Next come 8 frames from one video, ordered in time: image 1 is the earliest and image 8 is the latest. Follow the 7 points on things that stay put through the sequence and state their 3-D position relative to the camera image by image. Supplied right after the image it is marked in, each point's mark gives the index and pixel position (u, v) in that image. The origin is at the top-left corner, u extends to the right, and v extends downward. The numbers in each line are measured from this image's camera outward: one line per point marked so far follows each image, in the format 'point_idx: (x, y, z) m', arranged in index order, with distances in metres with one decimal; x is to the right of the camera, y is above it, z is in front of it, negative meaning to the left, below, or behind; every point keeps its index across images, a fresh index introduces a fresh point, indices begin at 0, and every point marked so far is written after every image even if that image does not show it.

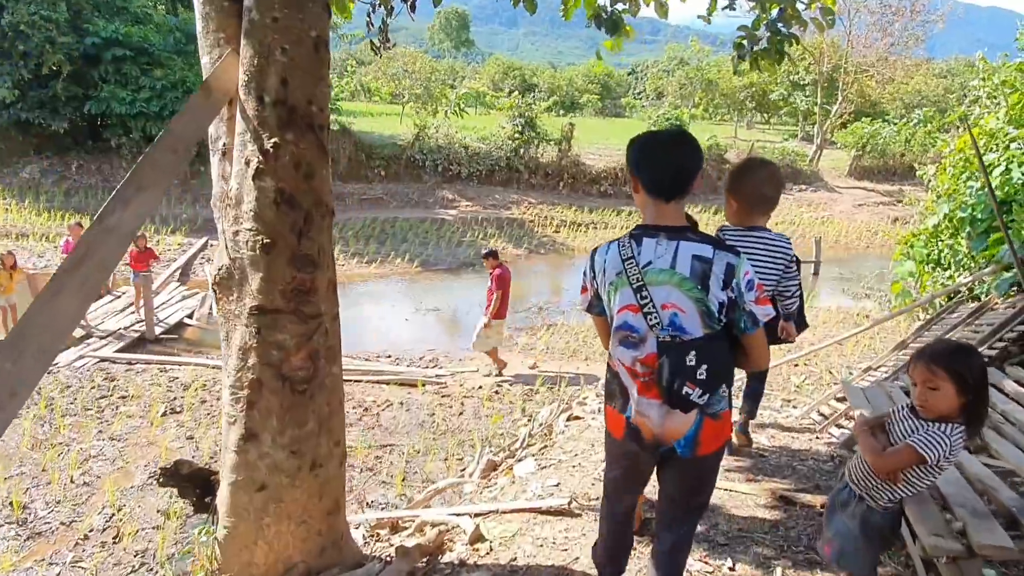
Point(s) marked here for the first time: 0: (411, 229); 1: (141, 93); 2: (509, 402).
0: (-2.1, +1.2, +15.5) m
1: (-8.2, +4.3, +16.3) m
2: (0.0, -1.1, +7.1) m
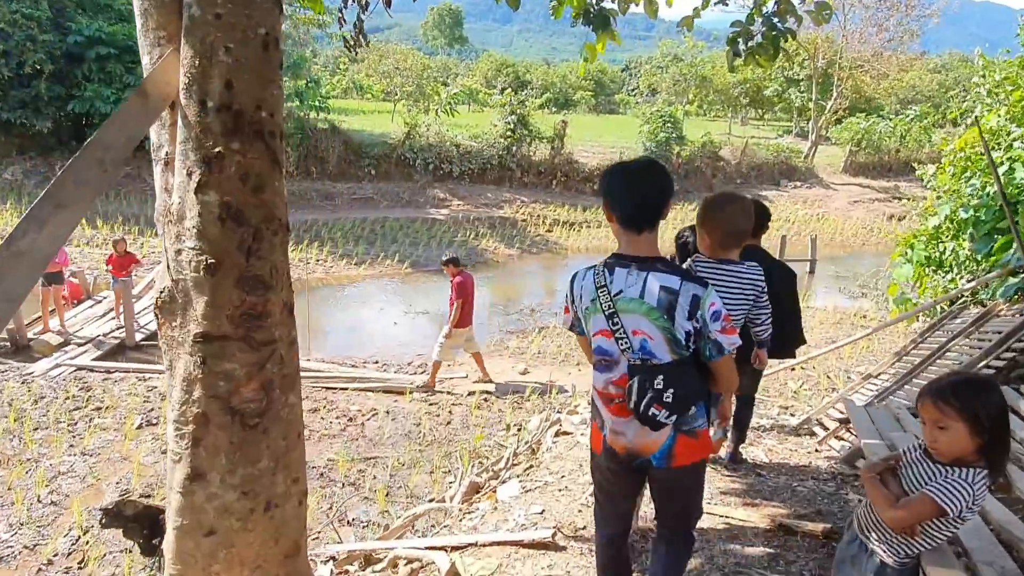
0: (-2.3, +1.2, +15.3) m
1: (-8.4, +4.2, +16.0) m
2: (-0.1, -1.2, +6.9) m
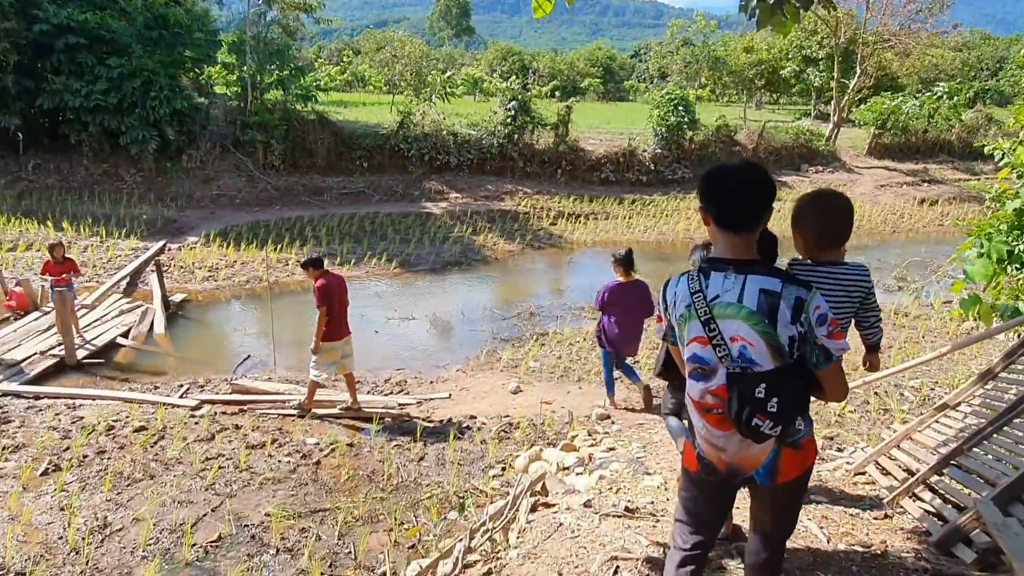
0: (-2.3, +1.2, +14.2) m
1: (-8.4, +4.1, +15.0) m
2: (-0.3, -1.2, +5.8) m
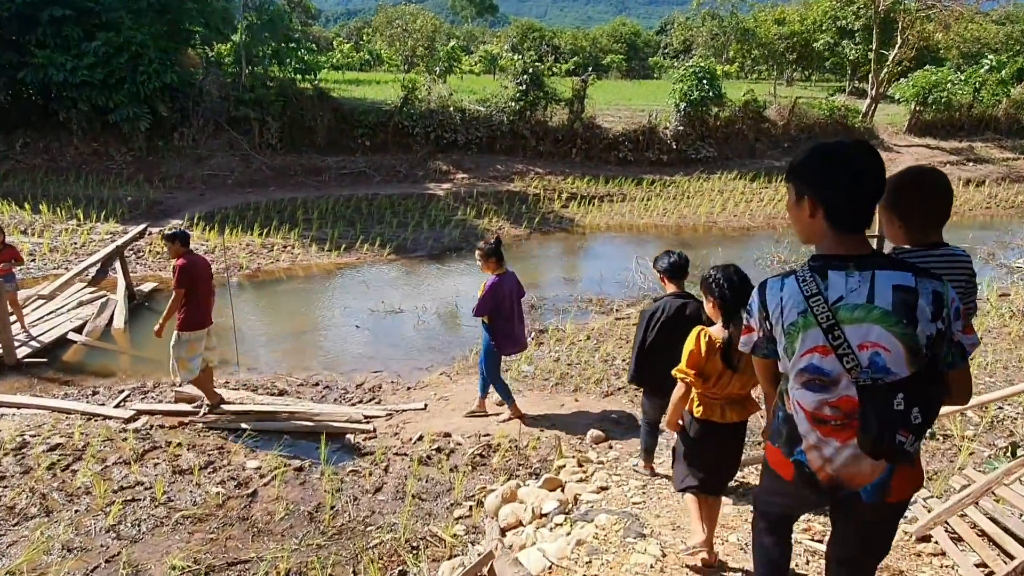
0: (-2.1, +1.4, +13.2) m
1: (-8.2, +4.4, +14.1) m
2: (-0.4, -1.2, +4.8) m
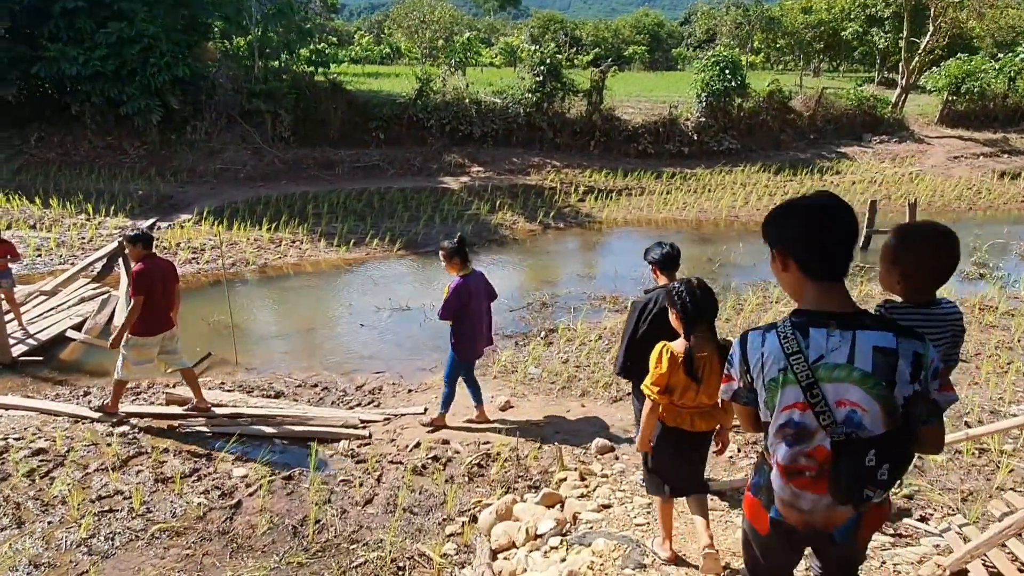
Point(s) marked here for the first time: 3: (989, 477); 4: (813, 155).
0: (-1.9, +1.5, +13.0) m
1: (-7.9, +4.5, +14.0) m
2: (-0.4, -1.2, +4.5) m
3: (+2.6, -1.0, +4.0) m
4: (+7.1, +3.2, +17.4) m
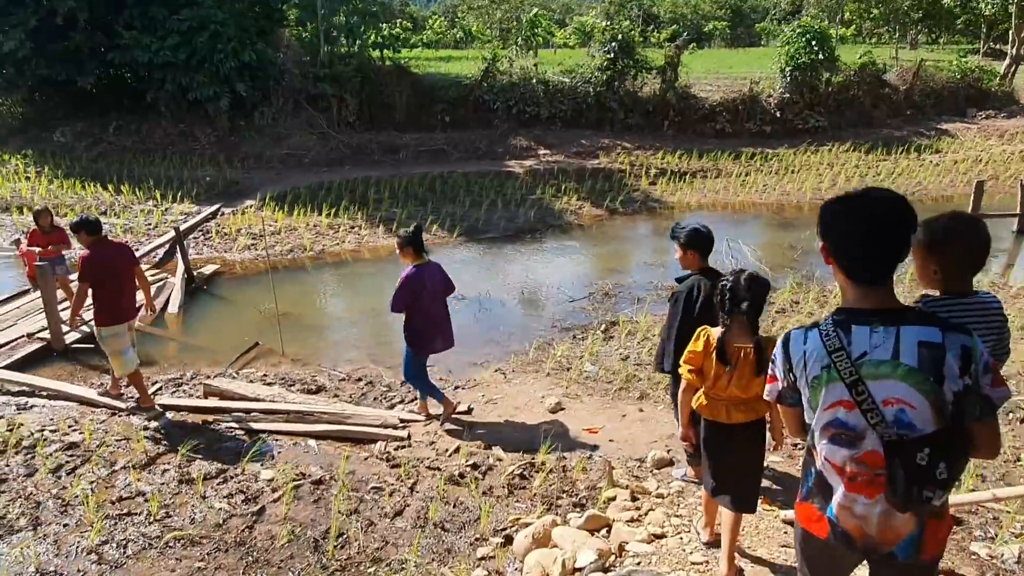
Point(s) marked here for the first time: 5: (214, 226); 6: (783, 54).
0: (-0.8, +1.7, +12.6) m
1: (-6.6, +4.8, +14.2) m
2: (-0.2, -1.2, +4.1) m
3: (+2.8, -1.0, +3.3) m
4: (+8.6, +3.4, +16.1) m
5: (-4.2, +0.9, +10.5) m
6: (+6.0, +5.2, +16.4) m
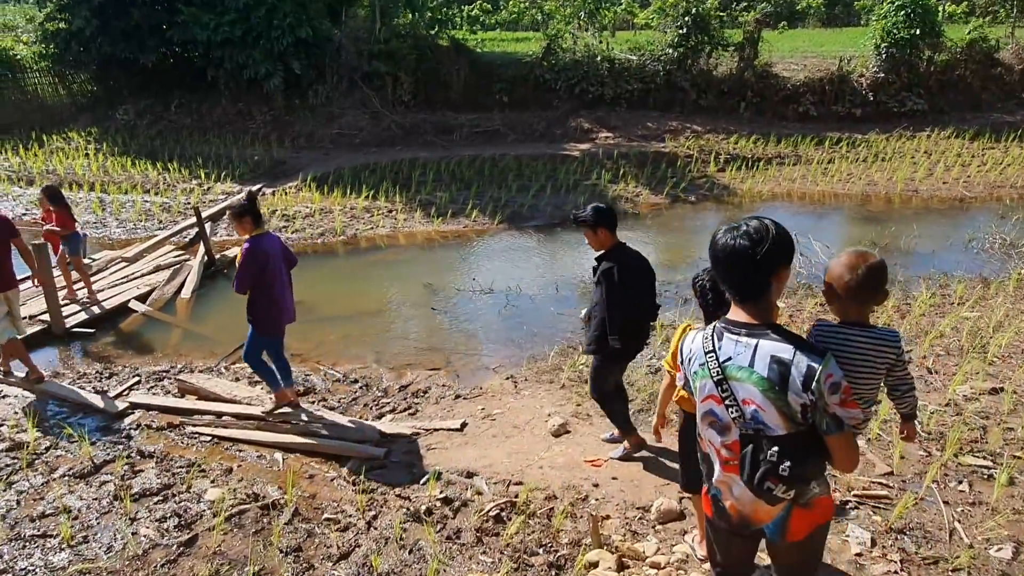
0: (+0.1, +1.9, +11.8) m
1: (-5.5, +5.2, +14.0) m
2: (-0.3, -1.2, +3.4) m
3: (+2.5, -1.1, +2.3) m
4: (+9.9, +3.3, +14.3) m
5: (-3.6, +1.1, +10.1) m
6: (+7.4, +5.2, +14.9) m
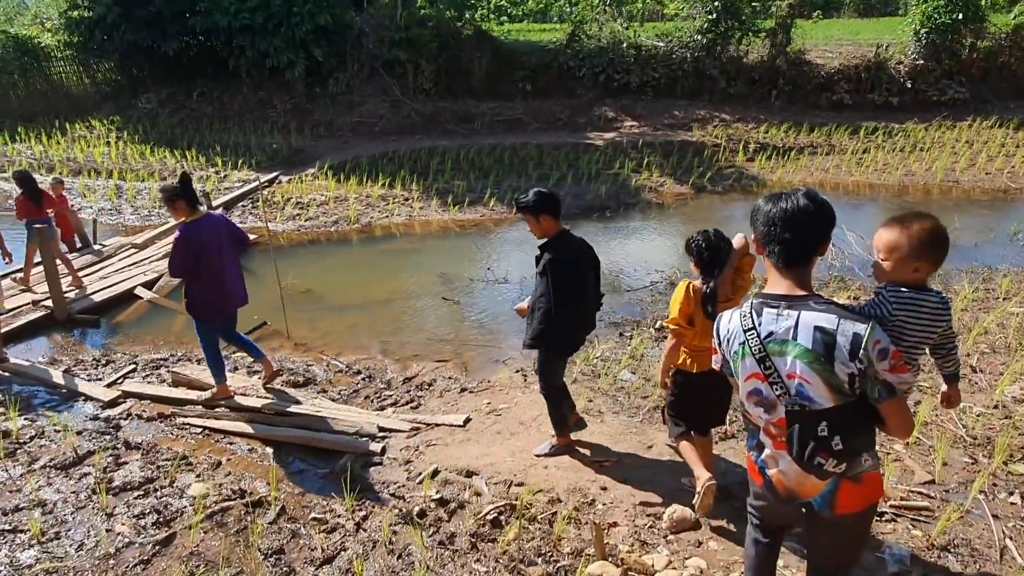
0: (+0.4, +2.0, +11.5) m
1: (-5.0, +5.3, +13.9) m
2: (-0.3, -1.1, +3.1) m
3: (+2.5, -1.1, +1.9) m
4: (+10.3, +3.4, +13.6) m
5: (-3.3, +1.3, +9.9) m
6: (+7.8, +5.3, +14.3) m
